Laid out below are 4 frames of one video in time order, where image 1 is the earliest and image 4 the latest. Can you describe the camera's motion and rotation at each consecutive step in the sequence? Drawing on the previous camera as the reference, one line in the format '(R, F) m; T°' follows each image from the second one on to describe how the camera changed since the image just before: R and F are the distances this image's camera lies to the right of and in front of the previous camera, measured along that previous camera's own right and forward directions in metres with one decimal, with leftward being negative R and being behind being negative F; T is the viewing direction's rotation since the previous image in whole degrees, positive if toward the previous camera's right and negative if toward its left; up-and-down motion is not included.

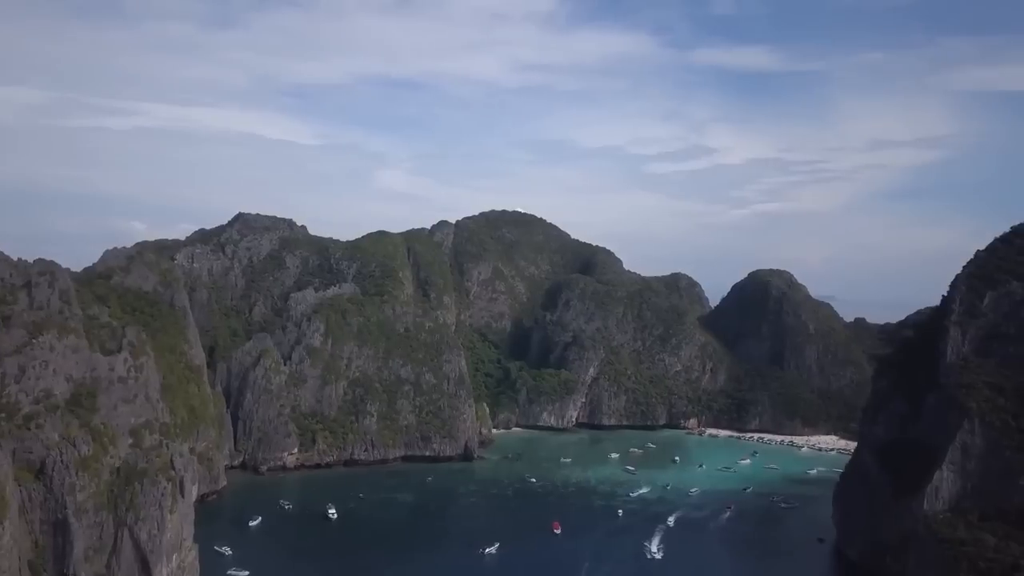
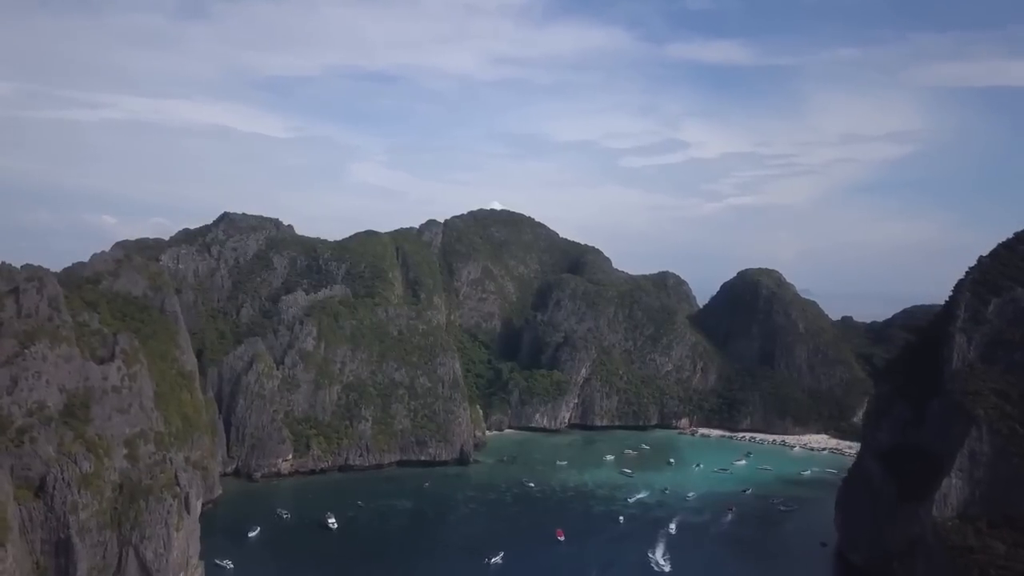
(-1.8, +0.6) m; +2°
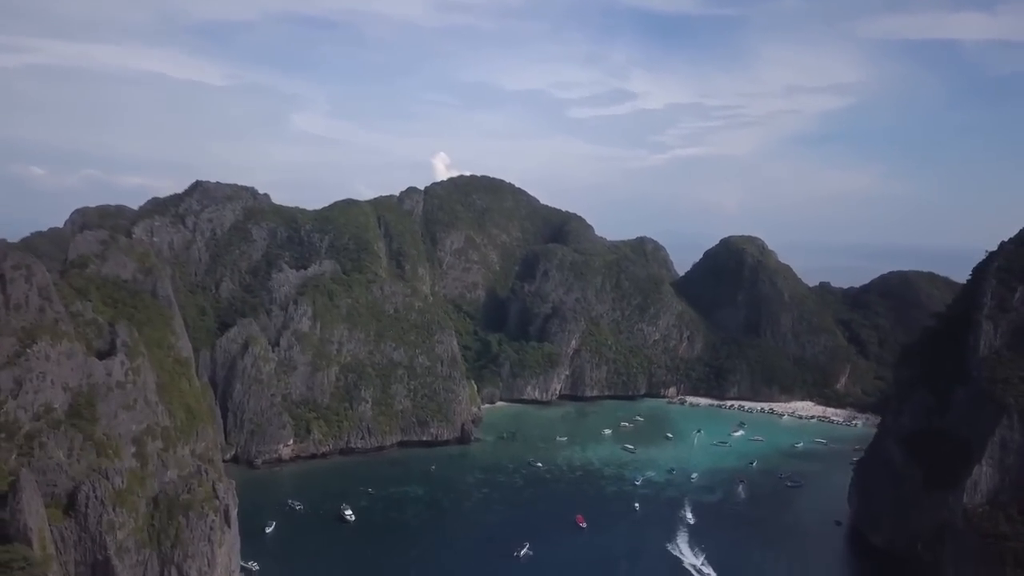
(-5.0, +1.6) m; +4°
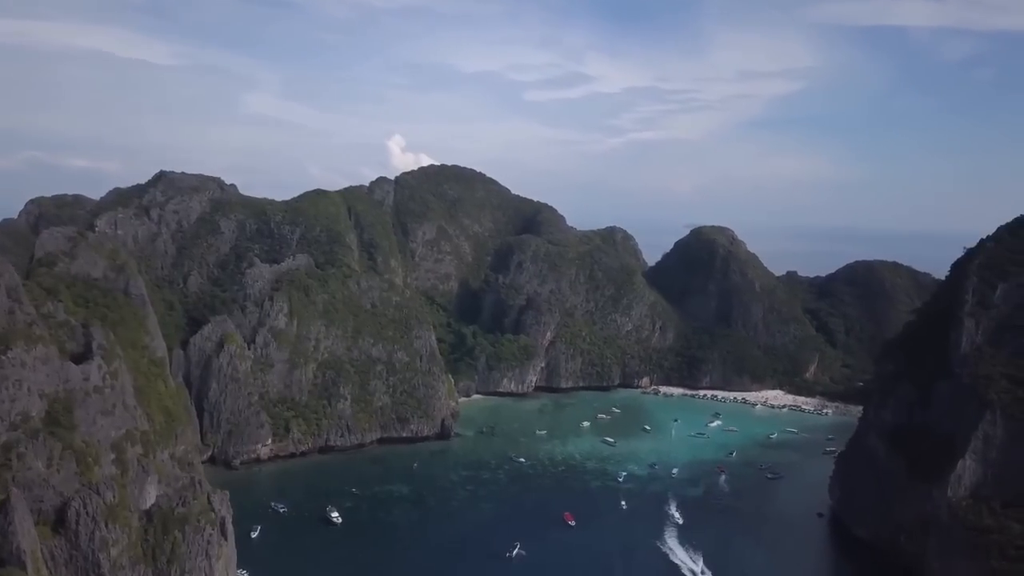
(-2.1, +0.5) m; +3°
